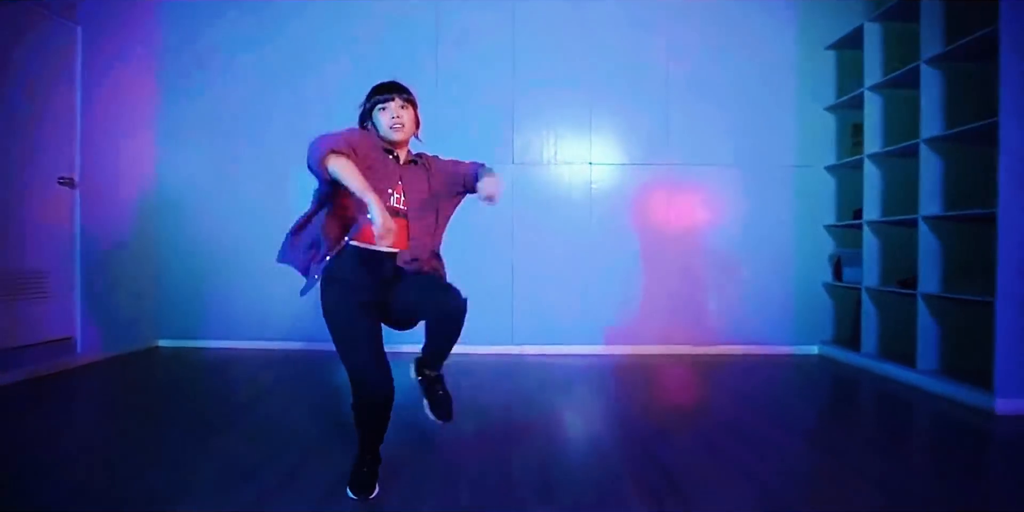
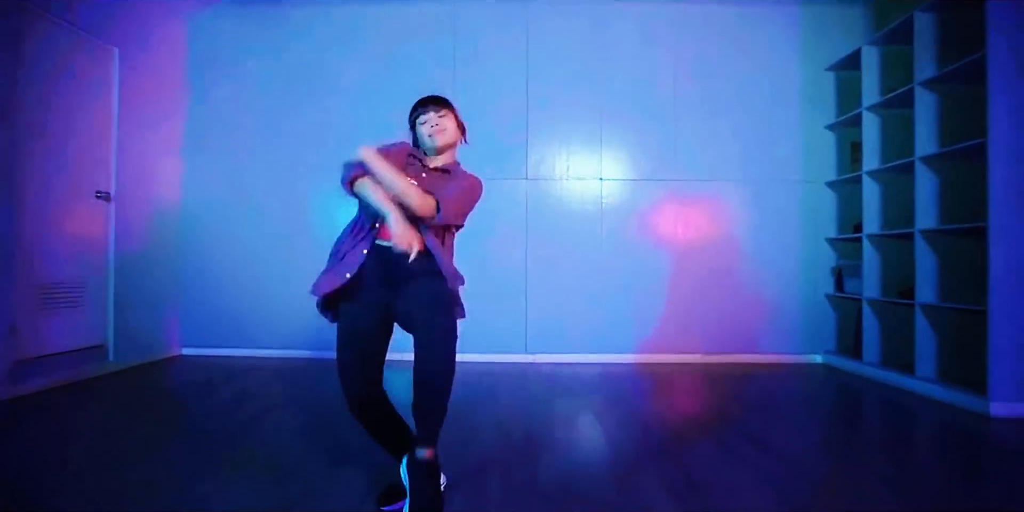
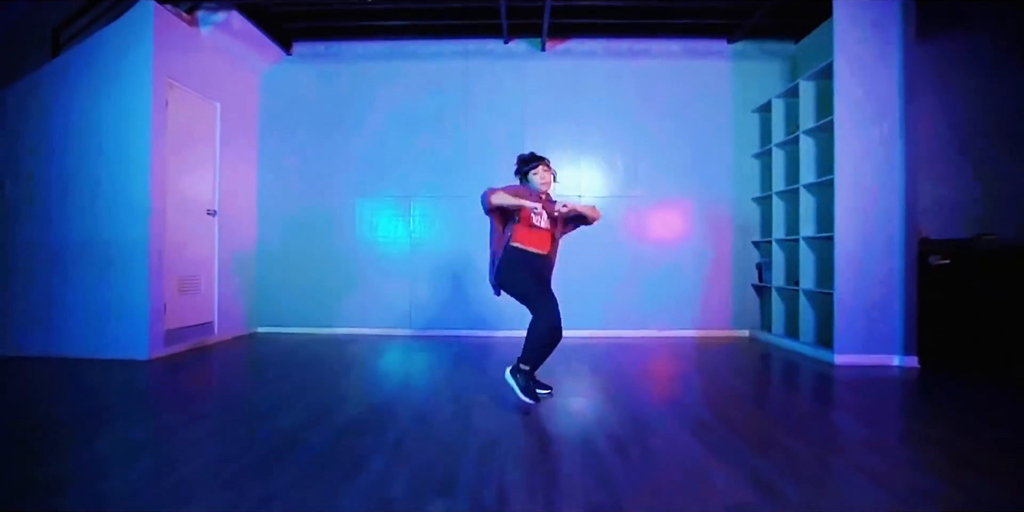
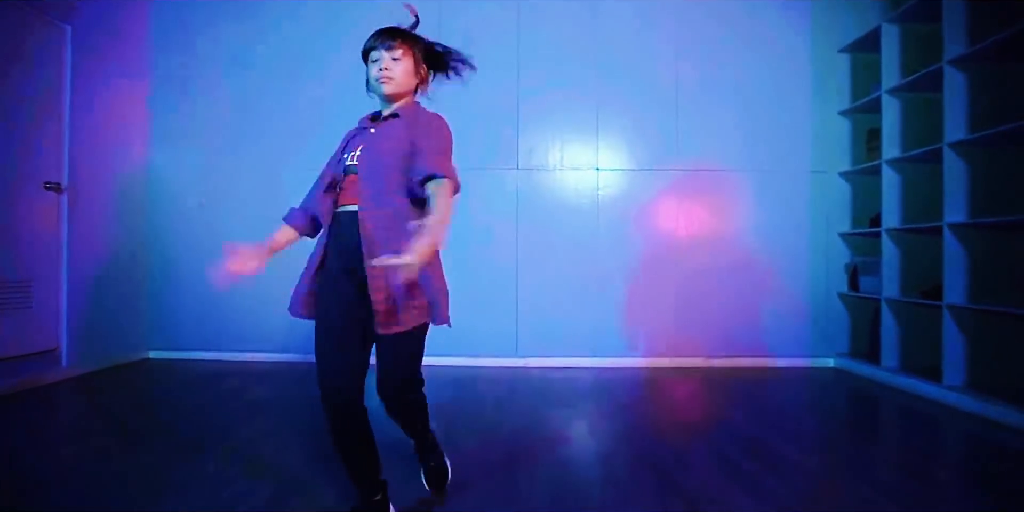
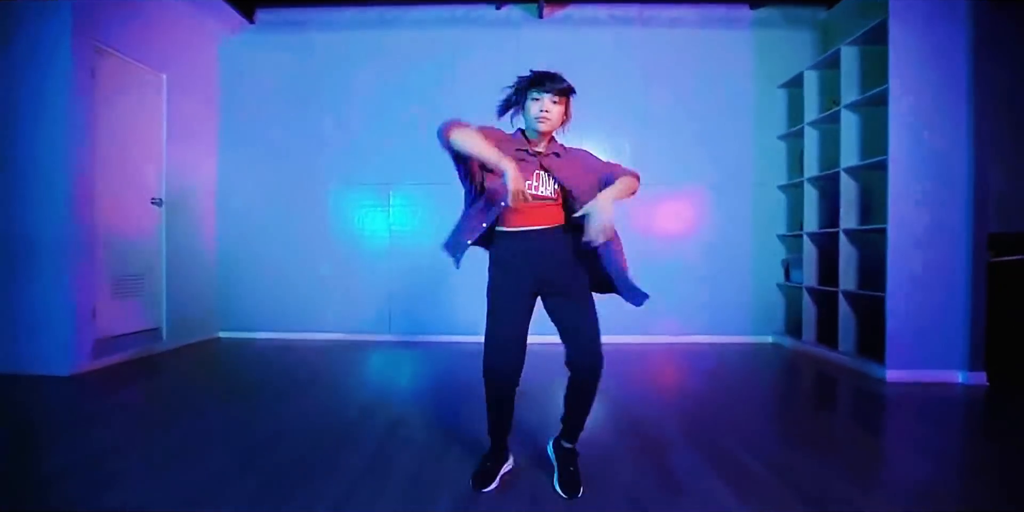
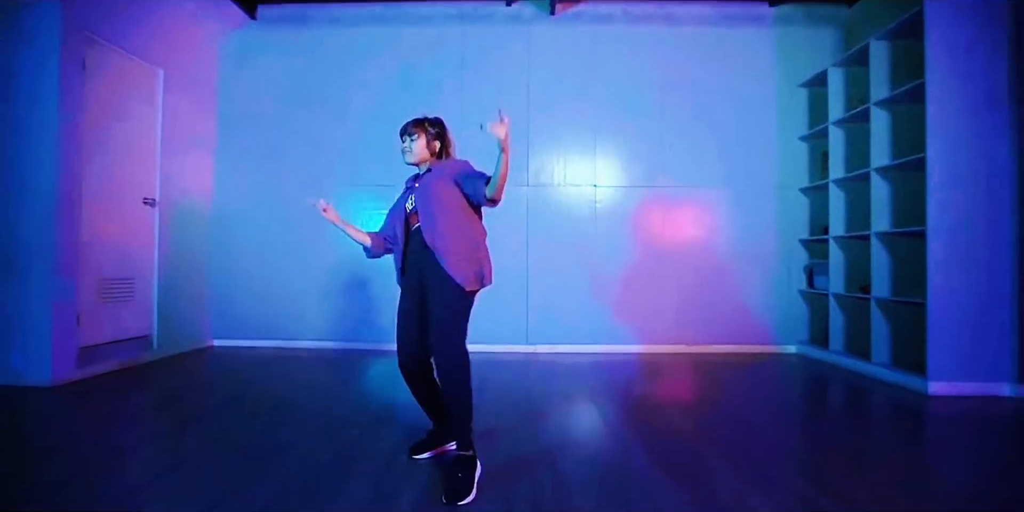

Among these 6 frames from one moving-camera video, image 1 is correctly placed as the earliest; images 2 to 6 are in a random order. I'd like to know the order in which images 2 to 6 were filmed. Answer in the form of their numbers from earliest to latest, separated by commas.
4, 2, 6, 3, 5
